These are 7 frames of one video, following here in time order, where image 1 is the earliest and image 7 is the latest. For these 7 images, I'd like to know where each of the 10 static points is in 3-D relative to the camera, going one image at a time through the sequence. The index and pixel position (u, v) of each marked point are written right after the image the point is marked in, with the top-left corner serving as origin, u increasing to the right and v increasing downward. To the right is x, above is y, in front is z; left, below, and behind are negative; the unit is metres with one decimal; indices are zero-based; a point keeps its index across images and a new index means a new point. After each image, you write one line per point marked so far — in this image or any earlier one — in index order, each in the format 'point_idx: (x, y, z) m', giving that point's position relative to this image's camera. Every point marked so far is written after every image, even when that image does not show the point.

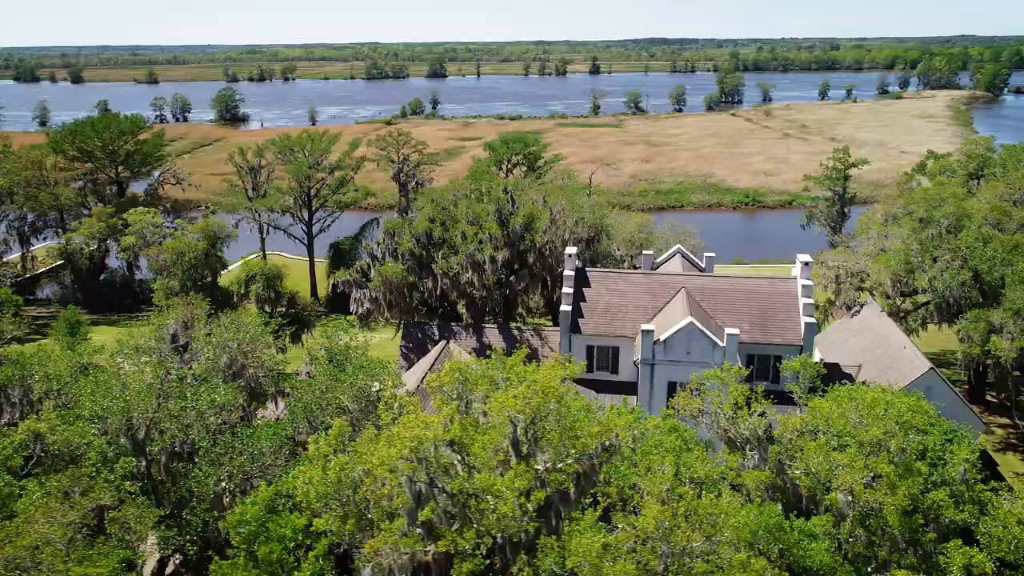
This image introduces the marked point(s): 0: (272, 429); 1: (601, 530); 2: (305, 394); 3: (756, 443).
0: (-5.1, -3.1, +16.9) m
1: (+1.5, -3.7, +11.5) m
2: (-4.8, -2.5, +18.2) m
3: (+4.6, -2.9, +14.7) m
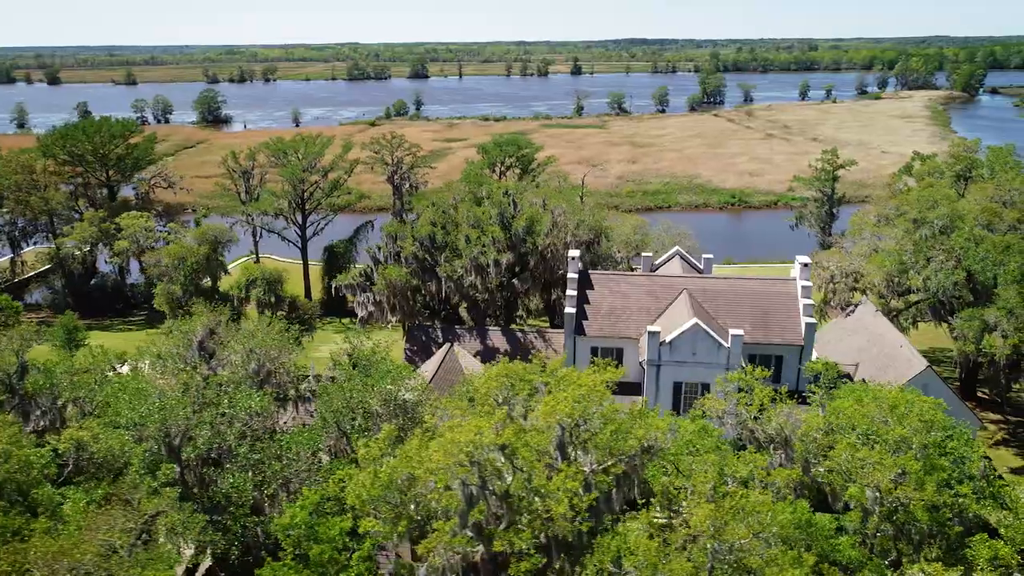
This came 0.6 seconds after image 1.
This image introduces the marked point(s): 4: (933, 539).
0: (-4.5, -3.3, +17.2) m
1: (+2.2, -3.8, +11.9) m
2: (-4.2, -2.7, +18.4) m
3: (+5.3, -3.0, +15.2) m
4: (+7.7, -4.6, +14.0) m
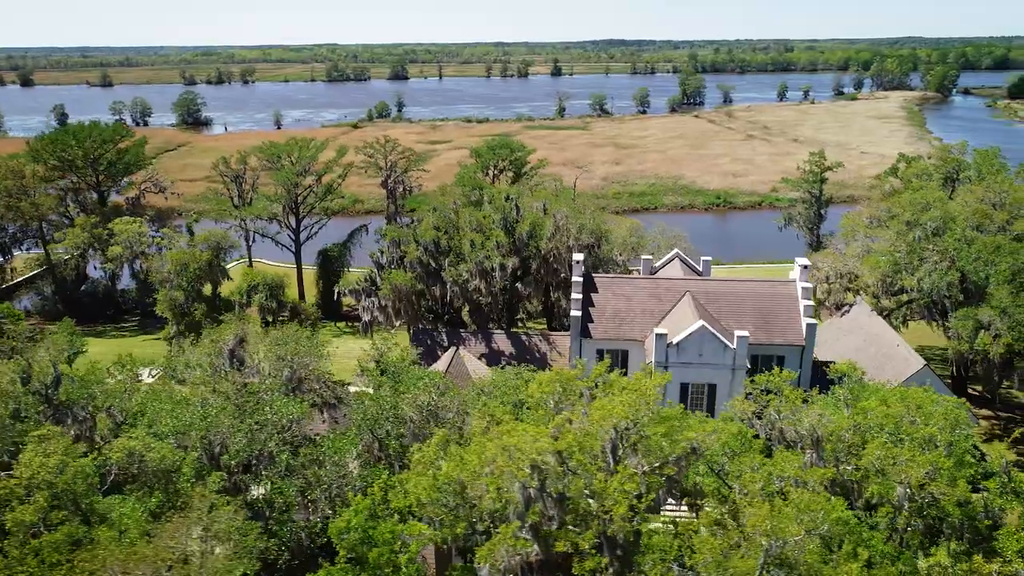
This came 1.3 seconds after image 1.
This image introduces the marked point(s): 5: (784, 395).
0: (-3.7, -3.5, +17.5) m
1: (+3.2, -3.9, +12.5) m
2: (-3.4, -2.9, +18.8) m
3: (+6.2, -3.1, +15.8) m
4: (+8.6, -4.7, +14.7) m
5: (+6.0, -2.4, +17.2) m
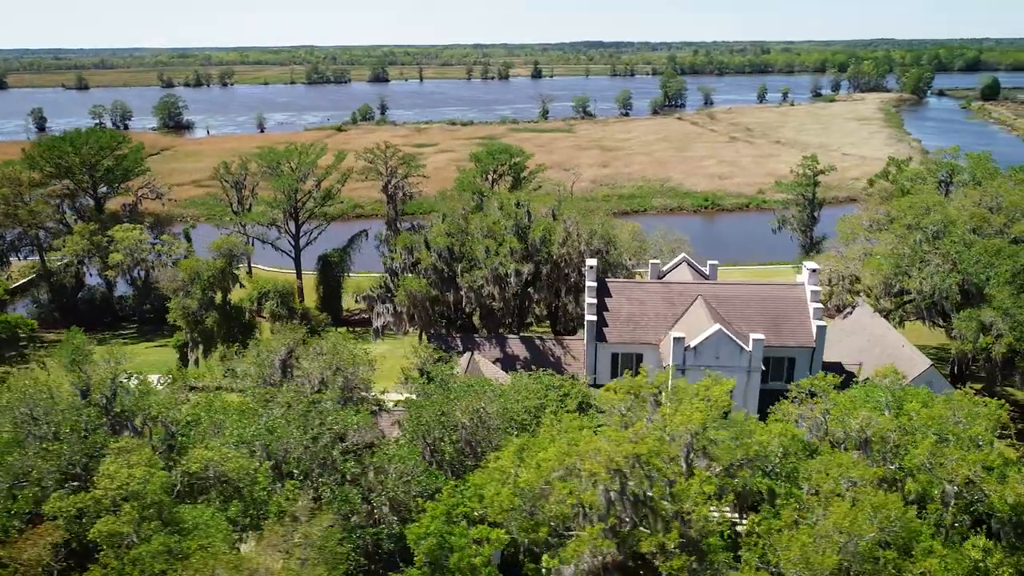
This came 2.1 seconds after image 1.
0: (-2.4, -3.7, +18.0) m
1: (+4.6, -4.1, +13.1) m
2: (-2.2, -3.1, +19.3) m
3: (+7.5, -3.3, +16.5) m
4: (+9.9, -4.8, +15.5) m
5: (+7.3, -2.5, +17.9) m
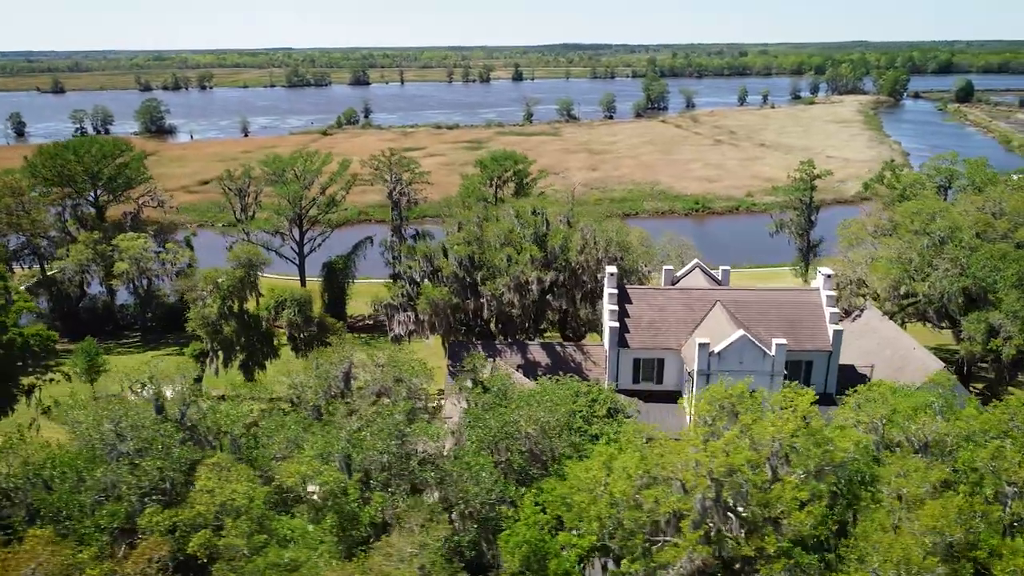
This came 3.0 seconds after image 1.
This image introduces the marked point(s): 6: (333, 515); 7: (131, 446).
0: (-0.8, -4.1, +18.5) m
1: (+6.4, -4.4, +13.8) m
2: (-0.6, -3.5, +19.8) m
3: (+9.2, -3.6, +17.3) m
4: (+11.6, -5.0, +16.3) m
5: (+8.9, -2.8, +18.7) m
6: (-3.7, -4.7, +15.8) m
7: (-8.8, -3.7, +18.1) m
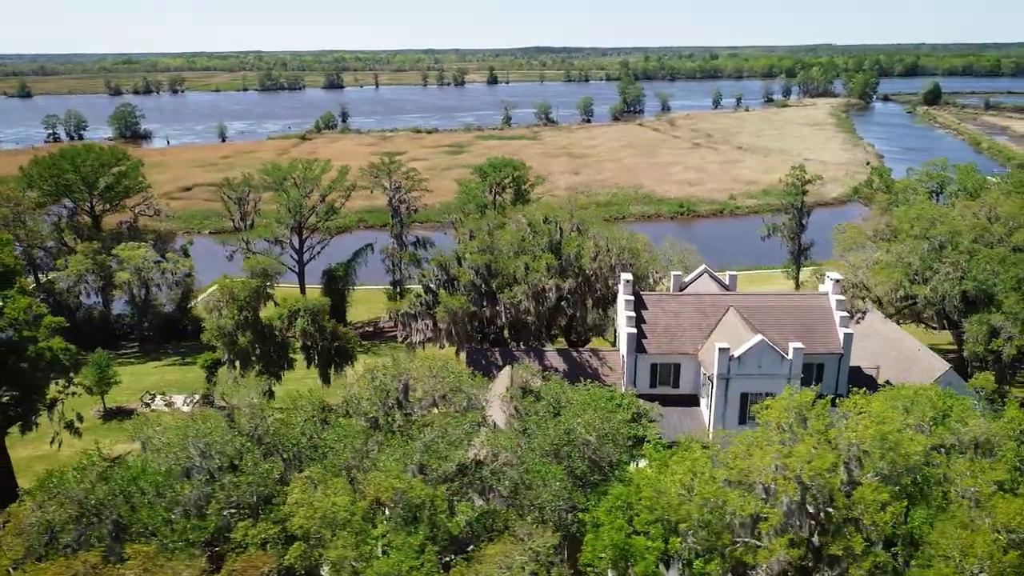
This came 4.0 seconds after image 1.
0: (+0.9, -4.4, +19.1) m
1: (+8.2, -4.6, +14.7) m
2: (+1.0, -3.8, +20.4) m
3: (+10.8, -3.8, +18.3) m
4: (+13.3, -5.2, +17.4) m
5: (+10.5, -3.0, +19.7) m
6: (-1.9, -5.0, +16.3) m
7: (-7.2, -4.1, +18.4) m
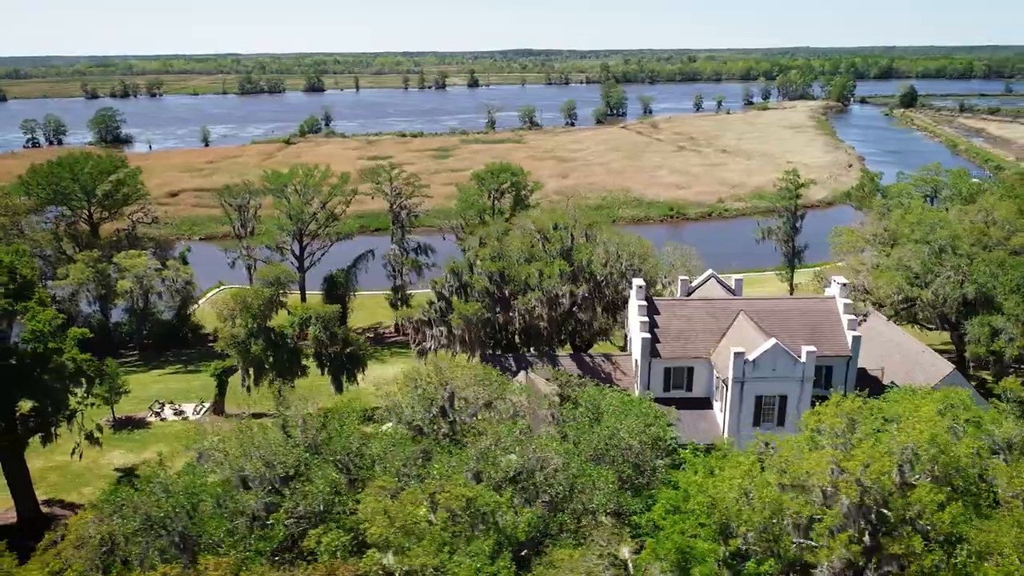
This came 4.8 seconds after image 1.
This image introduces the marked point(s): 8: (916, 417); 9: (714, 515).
0: (+2.2, -4.6, +19.7) m
1: (+9.6, -4.8, +15.4) m
2: (+2.2, -4.1, +20.9) m
3: (+12.1, -4.0, +19.1) m
4: (+14.7, -5.4, +18.2) m
5: (+11.8, -3.2, +20.4) m
6: (-0.6, -5.3, +16.8) m
7: (-5.9, -4.5, +18.7) m
8: (+9.7, -3.1, +18.7) m
9: (+4.4, -4.9, +16.8) m
